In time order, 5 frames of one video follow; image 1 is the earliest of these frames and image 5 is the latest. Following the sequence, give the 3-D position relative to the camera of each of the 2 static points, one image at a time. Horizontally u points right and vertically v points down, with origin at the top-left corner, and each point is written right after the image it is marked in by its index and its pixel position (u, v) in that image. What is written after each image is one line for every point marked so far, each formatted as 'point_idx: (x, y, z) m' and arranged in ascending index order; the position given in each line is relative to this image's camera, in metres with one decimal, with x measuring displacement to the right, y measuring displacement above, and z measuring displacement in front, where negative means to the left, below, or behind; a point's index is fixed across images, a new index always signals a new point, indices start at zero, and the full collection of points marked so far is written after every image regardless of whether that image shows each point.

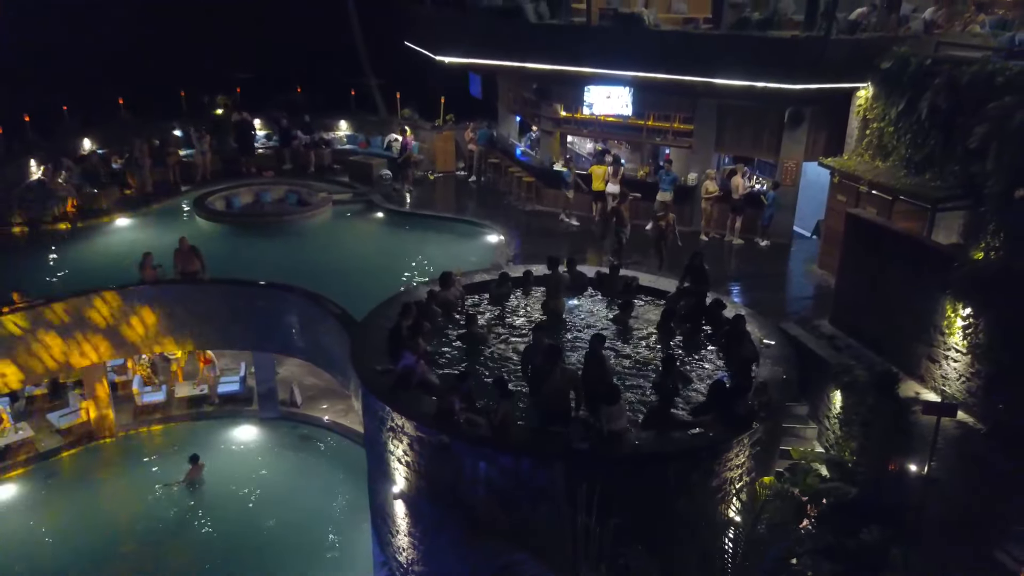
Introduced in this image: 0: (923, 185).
0: (+6.9, +1.8, +11.8) m
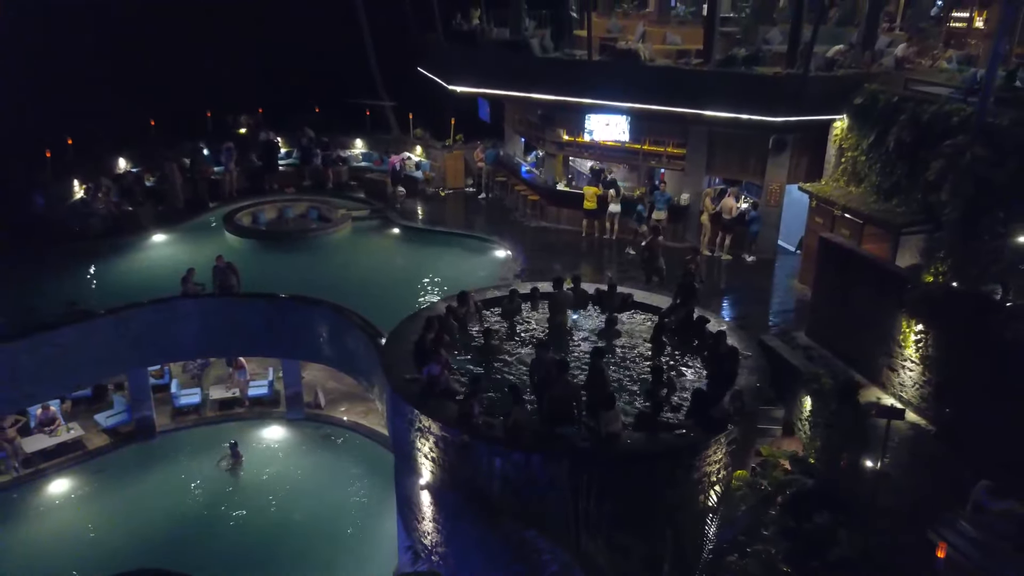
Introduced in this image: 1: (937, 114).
0: (+7.1, +1.5, +13.2) m
1: (+7.7, +3.1, +12.7) m
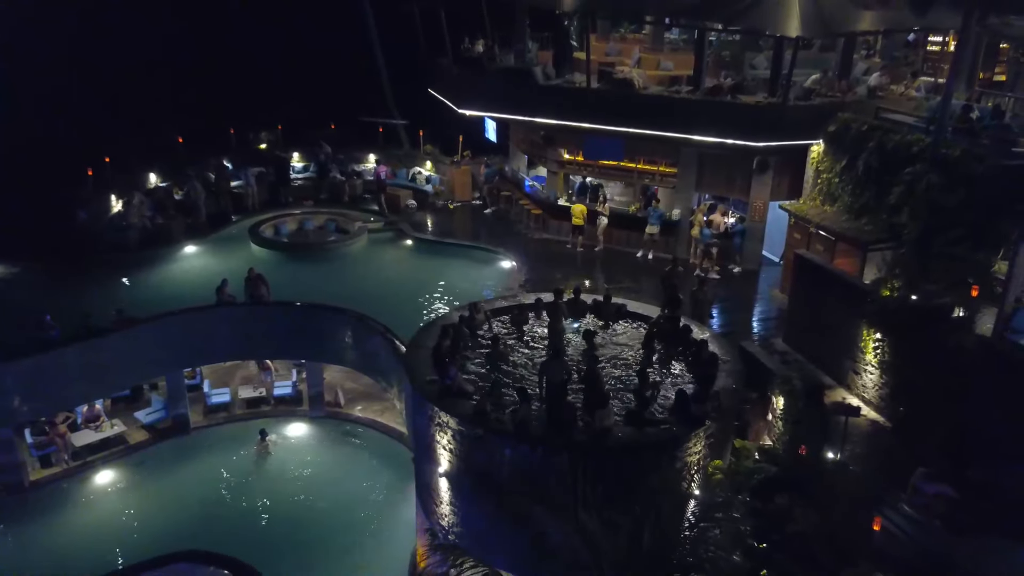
0: (+7.2, +1.2, +14.7) m
1: (+7.8, +2.9, +14.1) m
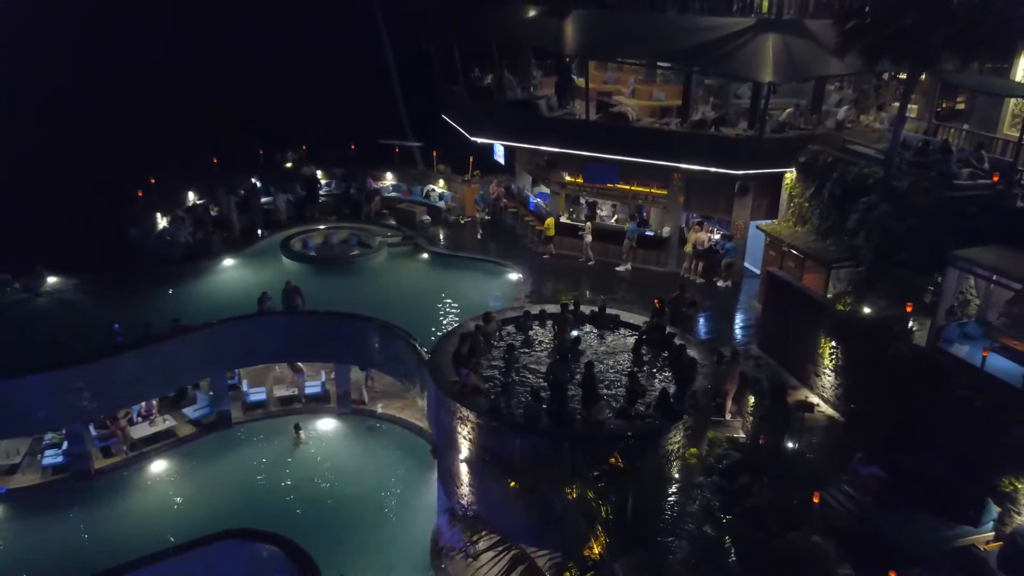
0: (+7.4, +0.9, +16.8) m
1: (+8.0, +2.6, +16.3) m
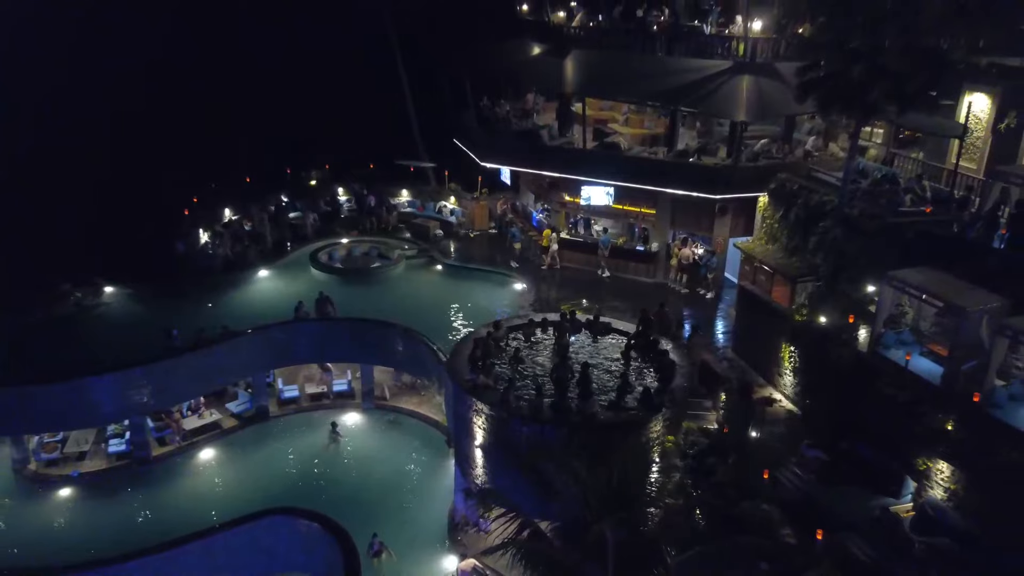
0: (+7.6, +0.6, +19.3) m
1: (+8.2, +2.2, +18.8) m
